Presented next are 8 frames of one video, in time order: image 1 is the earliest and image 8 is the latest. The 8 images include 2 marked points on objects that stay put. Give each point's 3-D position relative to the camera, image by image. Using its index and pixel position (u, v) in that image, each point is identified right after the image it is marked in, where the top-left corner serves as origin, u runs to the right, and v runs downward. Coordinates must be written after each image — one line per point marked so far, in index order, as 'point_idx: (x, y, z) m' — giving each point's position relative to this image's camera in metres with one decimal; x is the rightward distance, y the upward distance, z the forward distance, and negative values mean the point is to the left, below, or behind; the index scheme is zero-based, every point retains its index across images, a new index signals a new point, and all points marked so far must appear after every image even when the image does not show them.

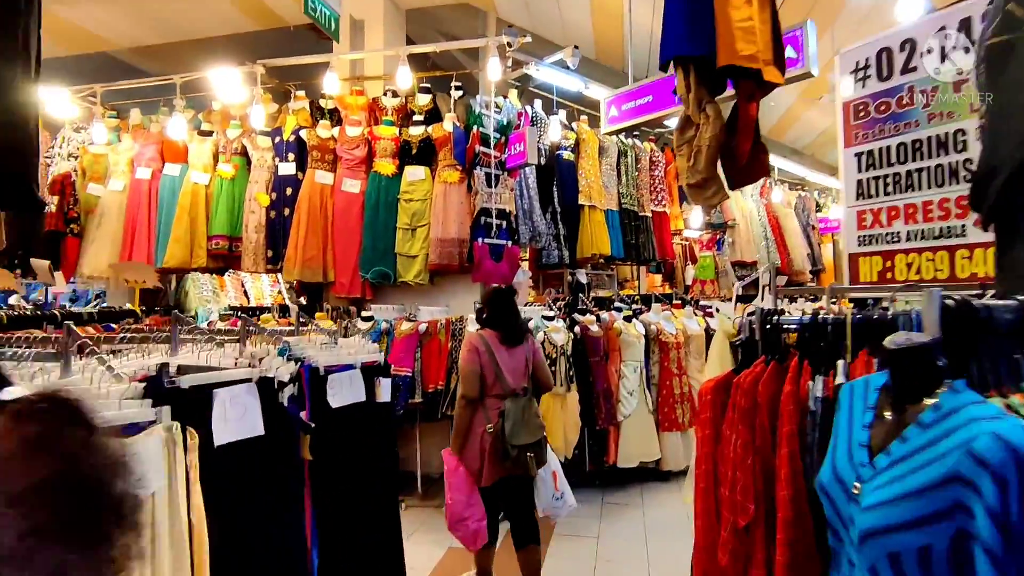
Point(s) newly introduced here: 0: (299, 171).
0: (-1.6, +0.9, +3.9) m
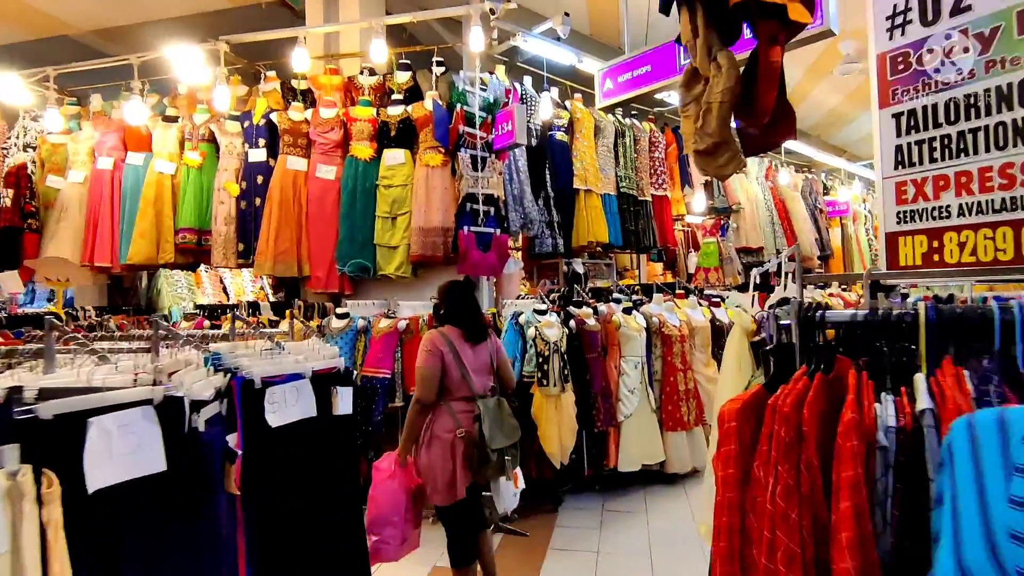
0: (-1.7, +0.9, +3.6) m
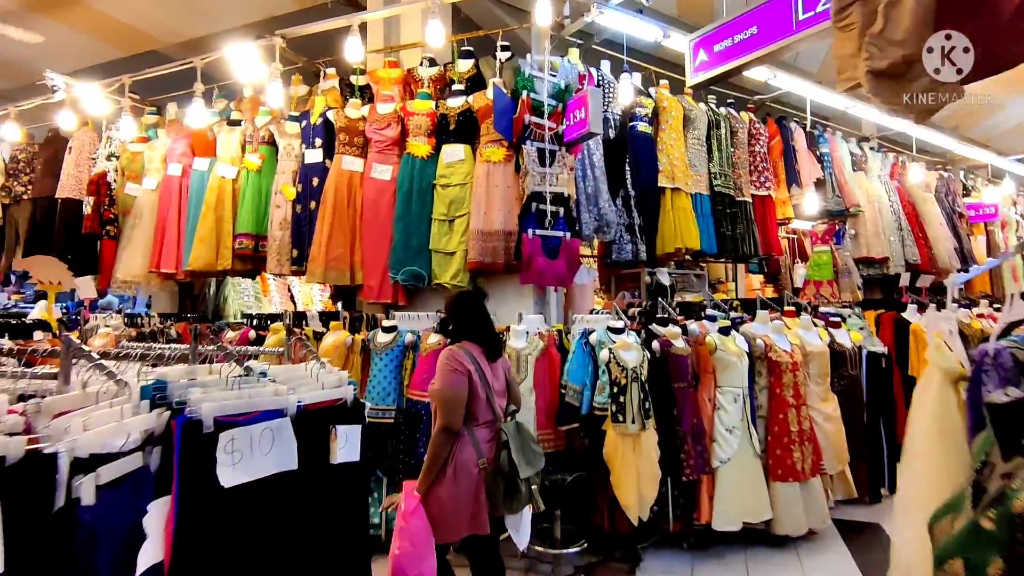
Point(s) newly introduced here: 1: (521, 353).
0: (-1.2, +0.8, +3.4) m
1: (0.0, -0.3, +2.4) m
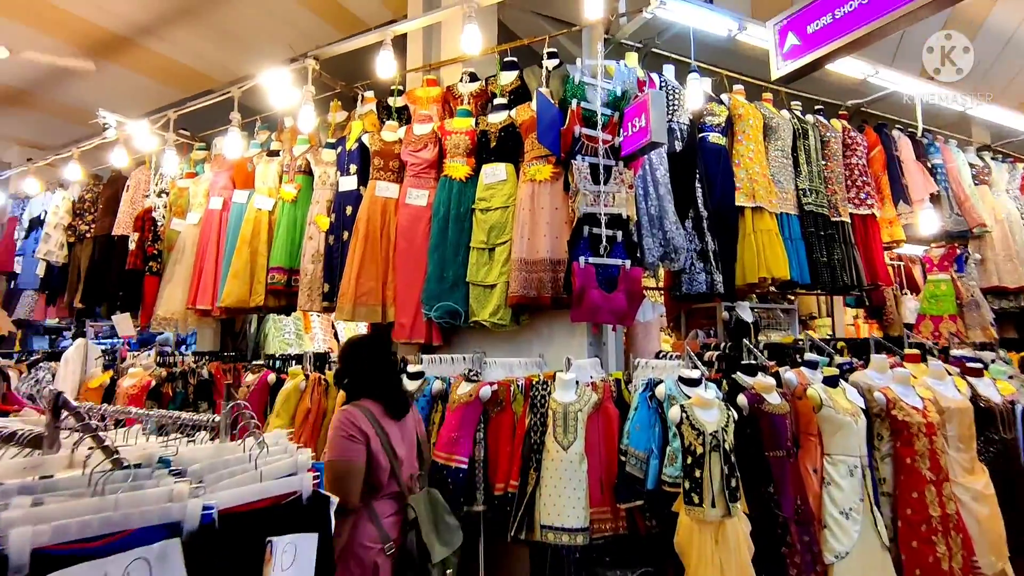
0: (-0.9, +0.6, +3.2) m
1: (+0.2, -0.5, +1.9) m
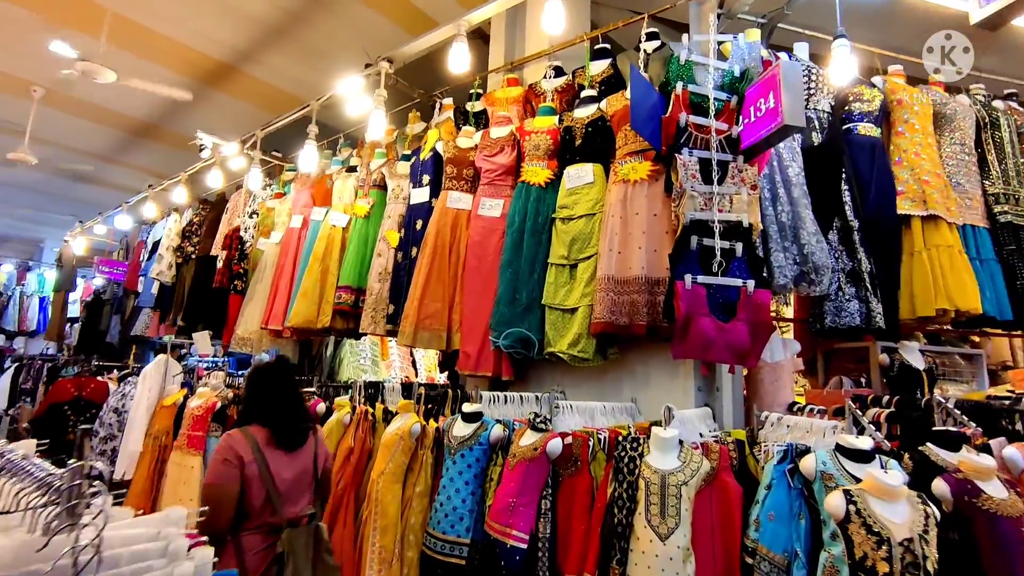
0: (-0.4, +0.5, +2.9) m
1: (+0.4, -0.5, +1.4) m
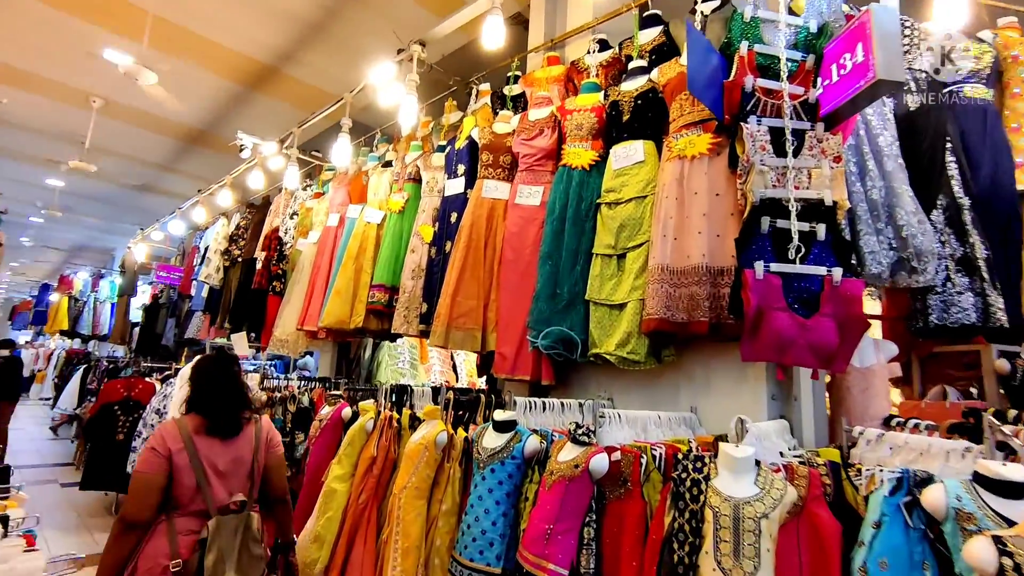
0: (-0.2, +0.5, +2.7) m
1: (+0.5, -0.5, +1.1) m
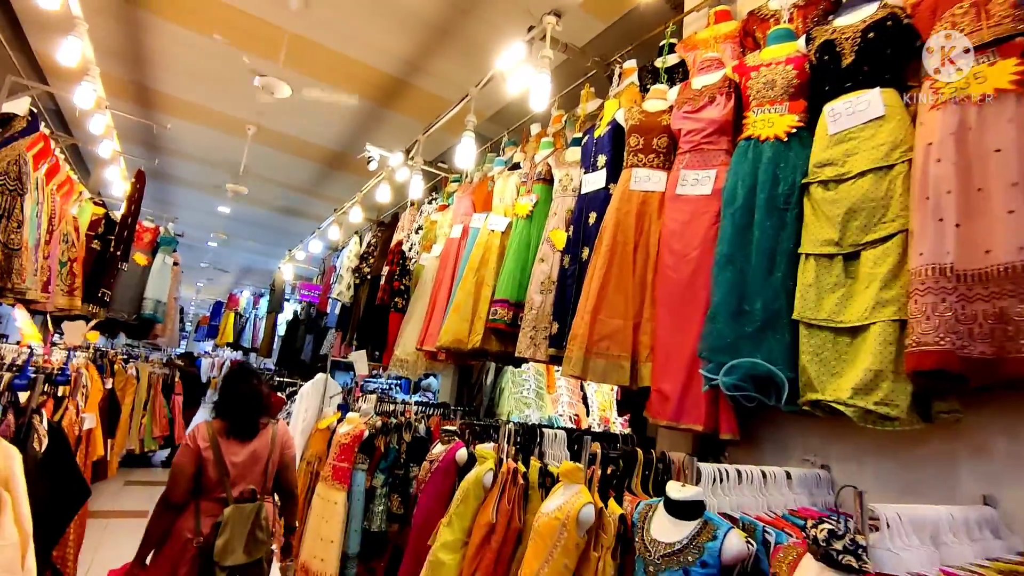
0: (+0.4, +0.4, +2.2) m
1: (+0.7, -0.5, +0.5) m
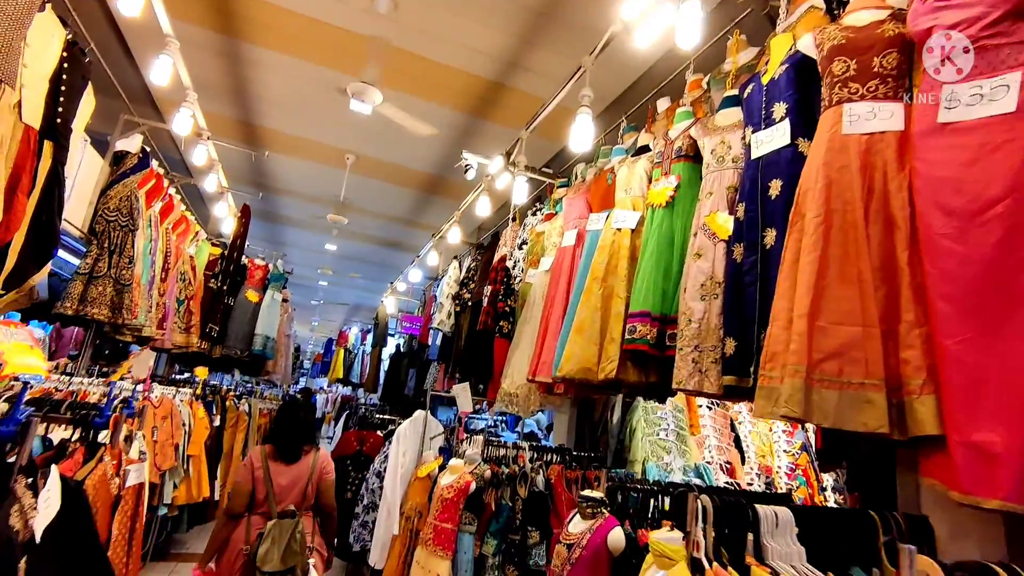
0: (+0.8, +0.5, +1.5) m
1: (+0.9, -0.3, -0.3) m
